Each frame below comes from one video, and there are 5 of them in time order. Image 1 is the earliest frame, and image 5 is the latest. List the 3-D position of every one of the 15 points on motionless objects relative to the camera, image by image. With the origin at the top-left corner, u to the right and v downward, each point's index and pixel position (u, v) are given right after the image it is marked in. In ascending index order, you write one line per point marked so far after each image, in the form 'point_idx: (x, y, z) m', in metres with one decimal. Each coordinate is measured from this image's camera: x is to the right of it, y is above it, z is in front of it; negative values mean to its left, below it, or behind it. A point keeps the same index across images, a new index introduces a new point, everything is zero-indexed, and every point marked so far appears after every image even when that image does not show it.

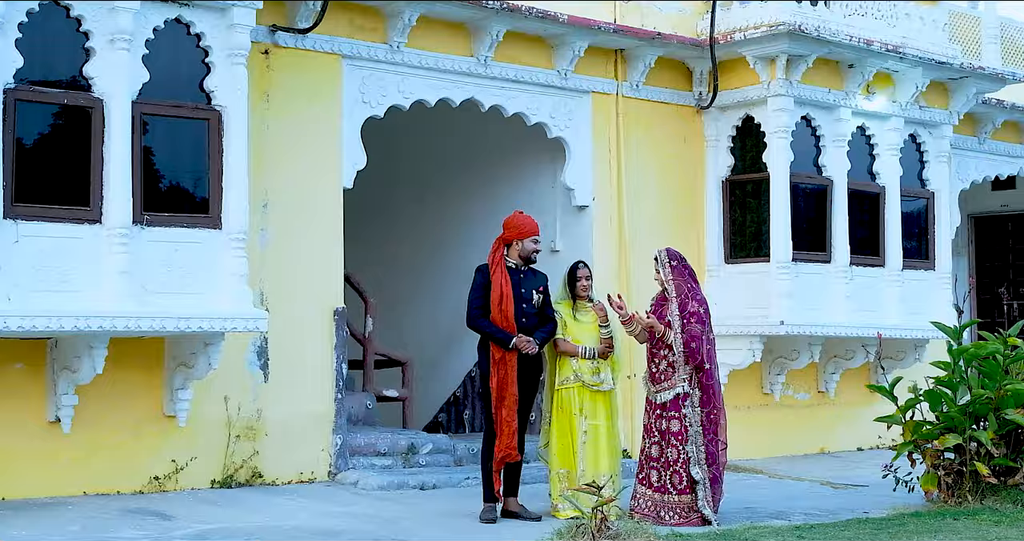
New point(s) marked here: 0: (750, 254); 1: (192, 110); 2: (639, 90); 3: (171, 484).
0: (+1.8, +0.1, +10.0) m
1: (-1.8, +0.9, +7.1) m
2: (+1.0, +1.4, +9.8) m
3: (-2.0, -1.2, +7.5) m
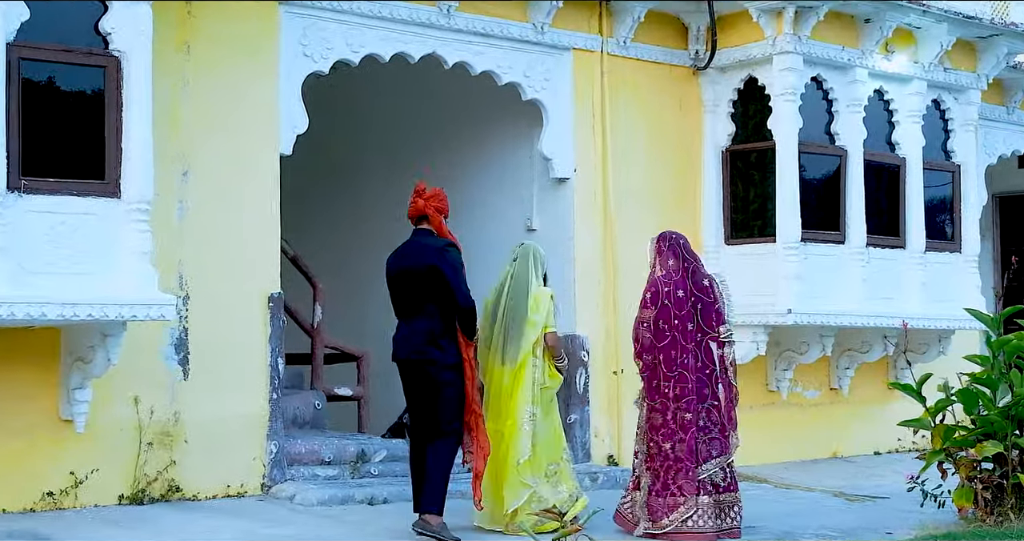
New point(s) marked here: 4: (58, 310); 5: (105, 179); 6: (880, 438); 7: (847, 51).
0: (+1.6, +0.2, +8.8) m
1: (-2.0, +1.0, +6.0) m
2: (+0.8, +1.5, +8.7) m
3: (-2.2, -1.1, +6.4) m
4: (-2.0, -0.2, +5.6) m
5: (-1.9, +0.4, +6.0) m
6: (+2.8, -1.3, +9.9) m
7: (+2.3, +1.5, +8.8) m
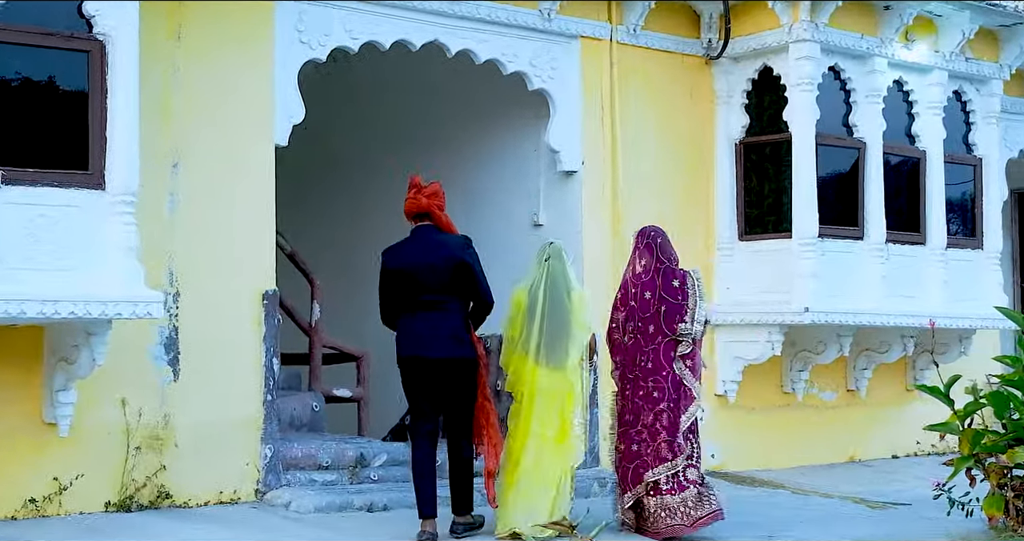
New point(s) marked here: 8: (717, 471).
0: (+1.7, +0.3, +8.5) m
1: (-2.0, +1.0, +5.7) m
2: (+0.8, +1.5, +8.4) m
3: (-2.2, -1.1, +6.1) m
4: (-2.0, -0.2, +5.3) m
5: (-1.9, +0.4, +5.7) m
6: (+2.9, -1.3, +9.6) m
7: (+2.3, +1.5, +8.5) m
8: (+1.4, -1.3, +8.6) m
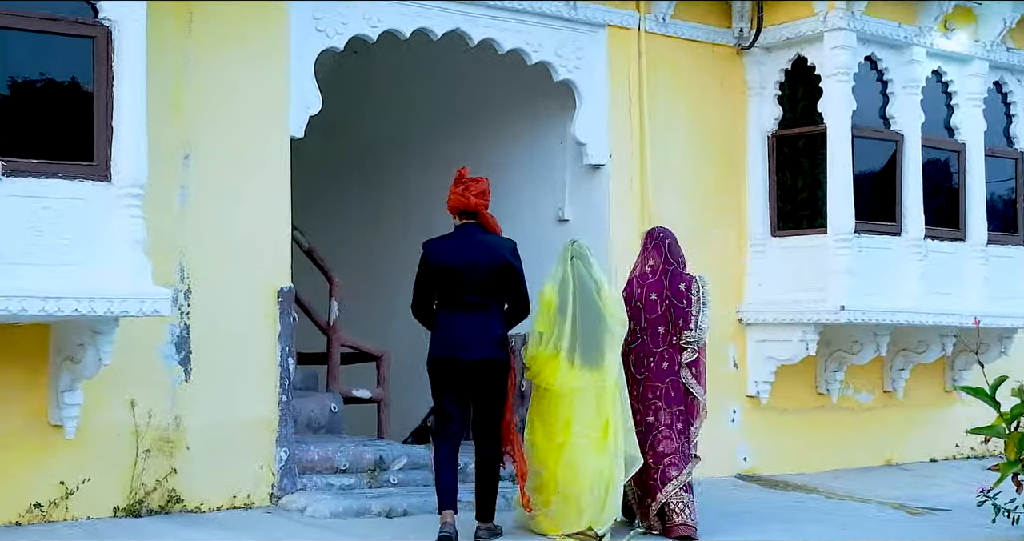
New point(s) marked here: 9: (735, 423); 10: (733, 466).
0: (+1.8, +0.3, +8.2) m
1: (-1.9, +1.0, +5.4) m
2: (+1.0, +1.5, +8.1) m
3: (-2.1, -1.1, +5.8) m
4: (-1.9, -0.1, +5.1) m
5: (-1.8, +0.5, +5.5) m
6: (+3.1, -1.3, +9.3) m
7: (+2.5, +1.5, +8.2) m
8: (+1.5, -1.3, +8.3) m
9: (+1.4, -1.0, +8.3) m
10: (+1.4, -1.2, +8.2) m
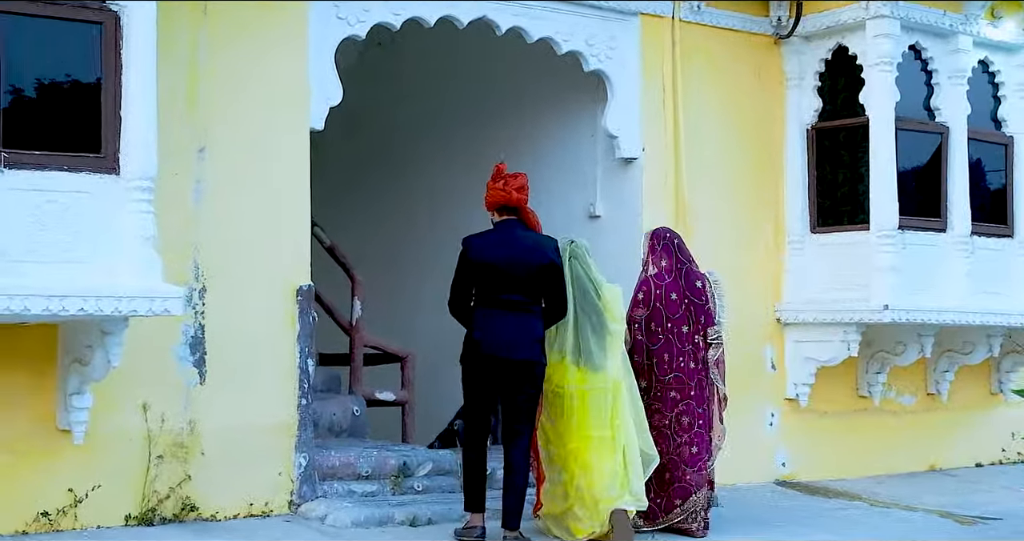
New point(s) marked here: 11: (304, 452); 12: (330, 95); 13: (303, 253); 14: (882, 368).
0: (+2.0, +0.3, +7.8) m
1: (-1.7, +1.0, +5.2) m
2: (+1.1, +1.5, +7.8) m
3: (-1.9, -1.1, +5.6) m
4: (-1.8, -0.1, +4.9) m
5: (-1.7, +0.5, +5.2) m
6: (+3.3, -1.2, +8.9) m
7: (+2.7, +1.6, +7.9) m
8: (+1.7, -1.3, +7.9) m
9: (+1.6, -1.0, +7.9) m
10: (+1.6, -1.2, +7.9) m
11: (-1.0, -0.9, +6.2) m
12: (-0.9, +0.9, +6.3) m
13: (-1.0, +0.1, +6.2) m
14: (+2.3, -0.6, +8.1) m
